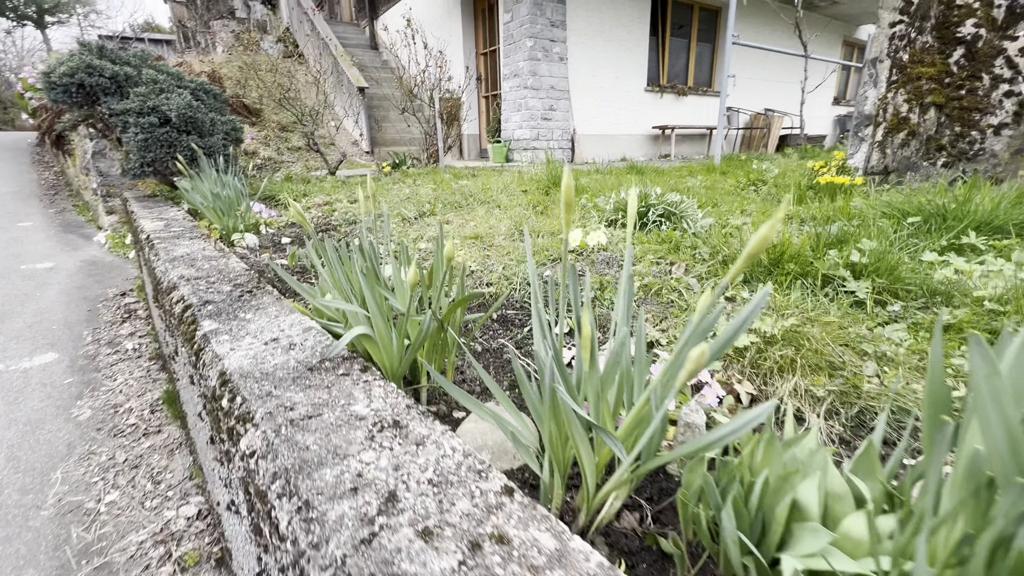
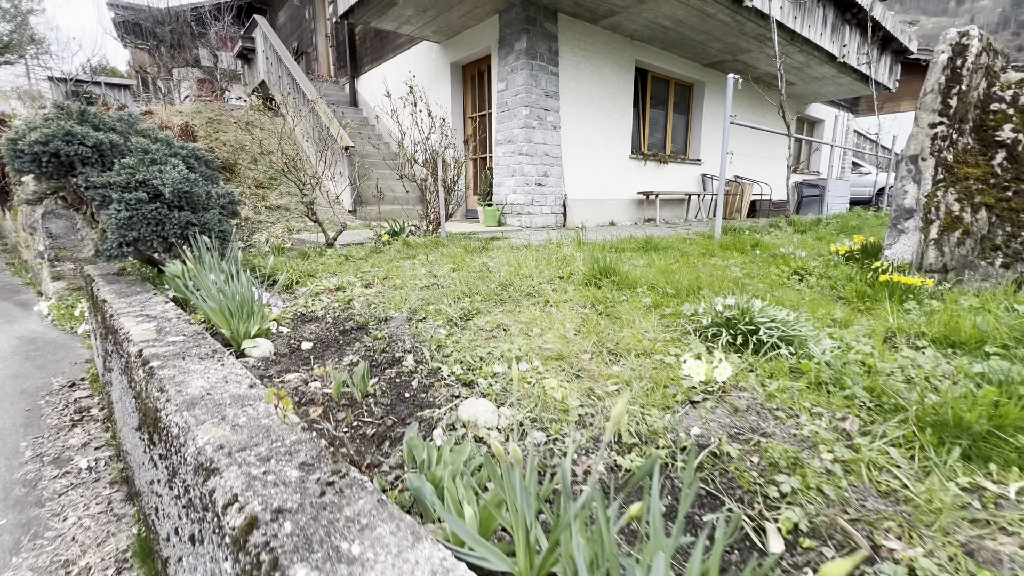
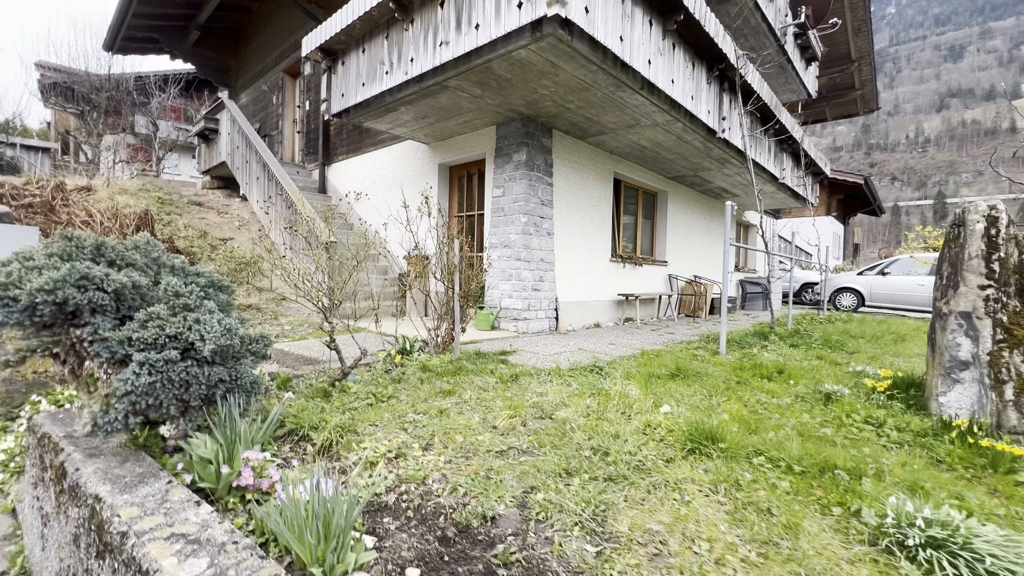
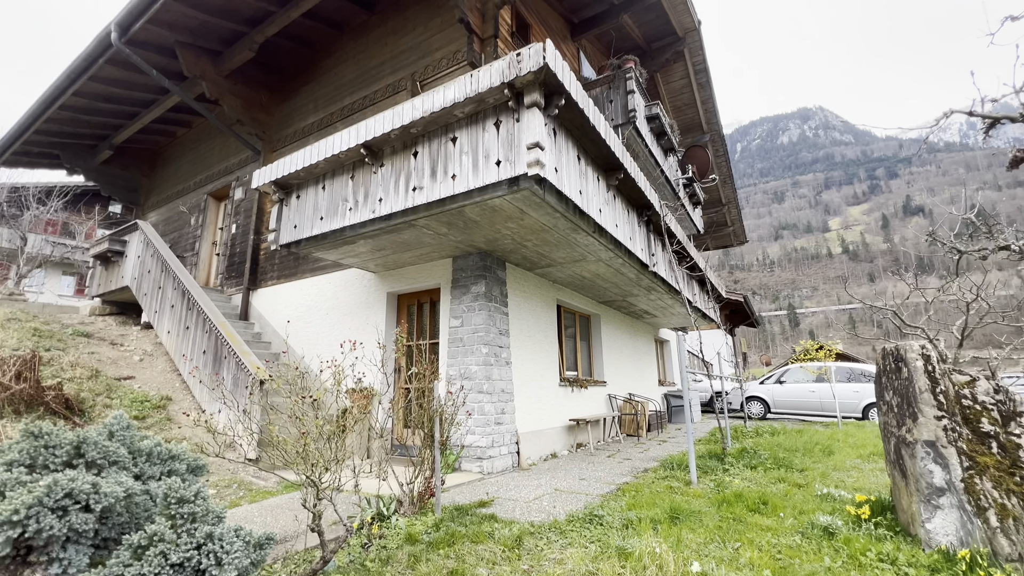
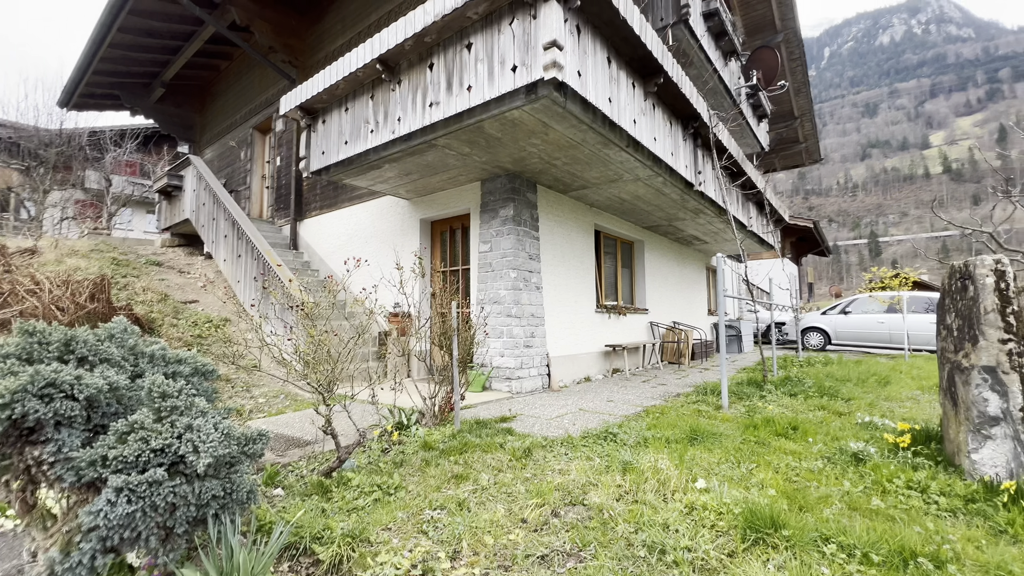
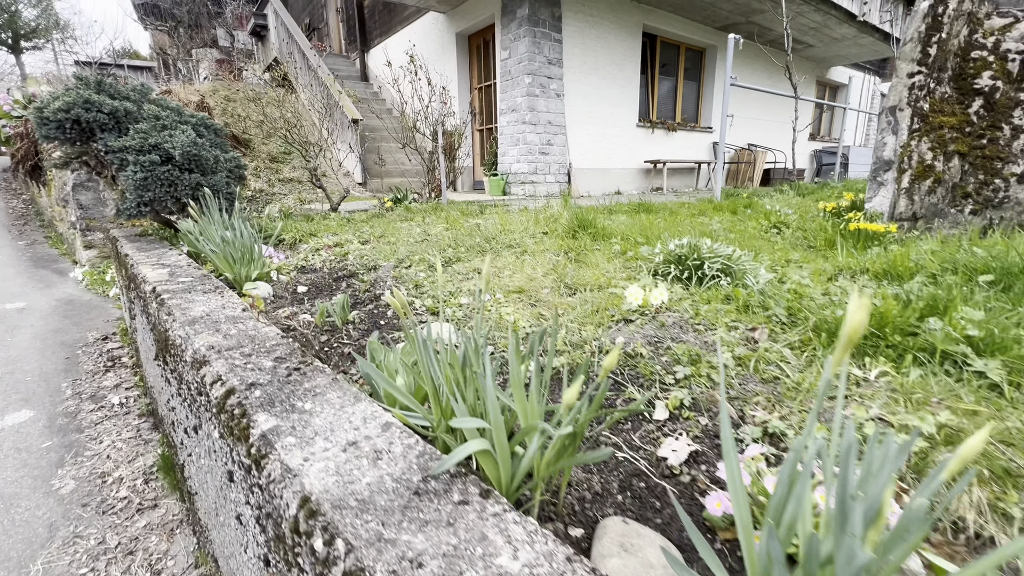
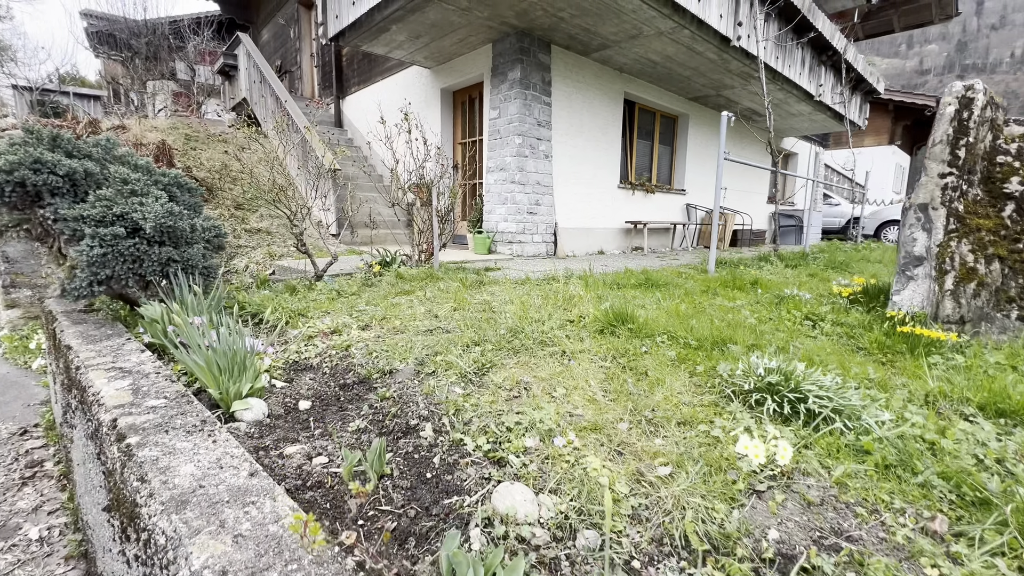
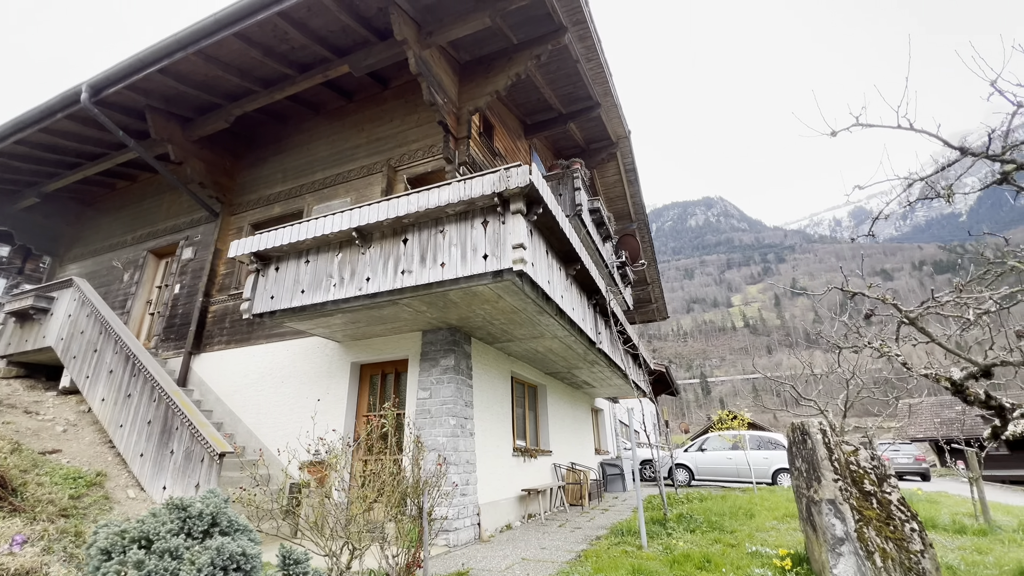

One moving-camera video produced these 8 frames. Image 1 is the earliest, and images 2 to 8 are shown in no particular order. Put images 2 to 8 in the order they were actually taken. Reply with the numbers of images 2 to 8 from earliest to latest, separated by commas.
6, 2, 7, 3, 5, 4, 8
